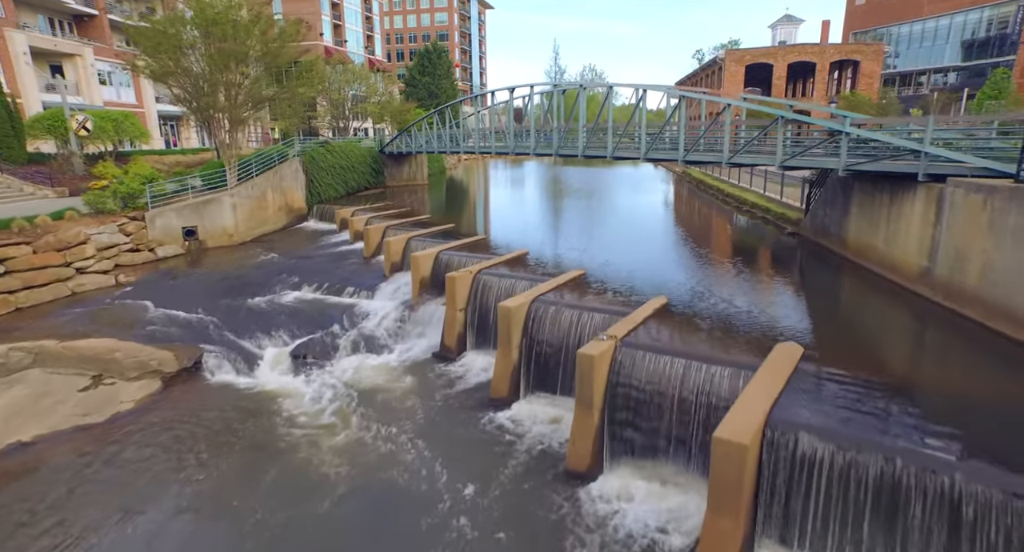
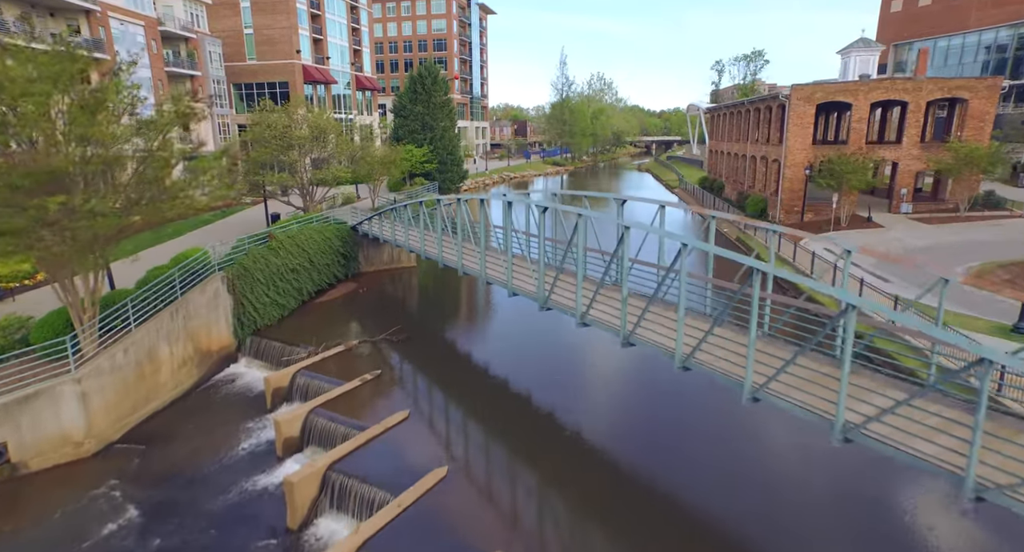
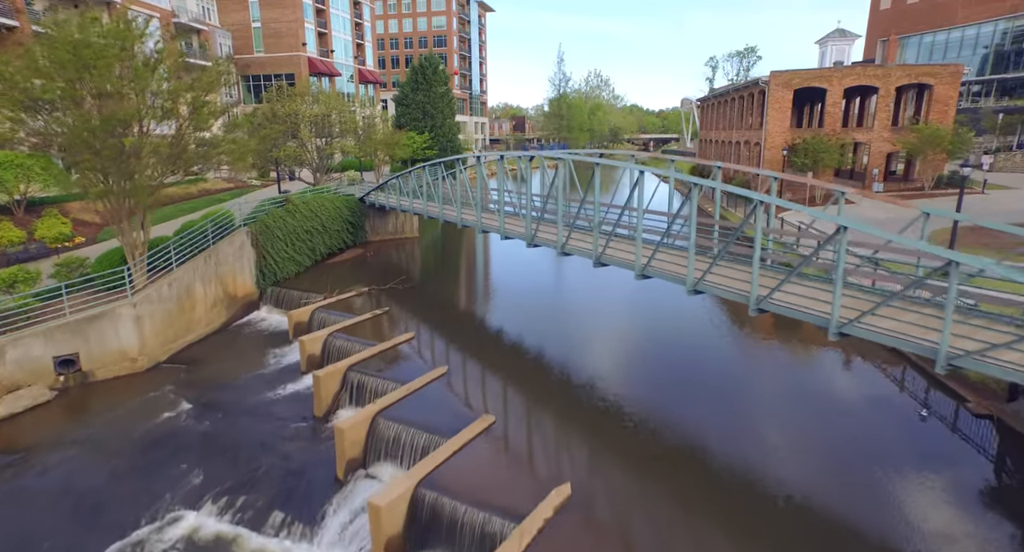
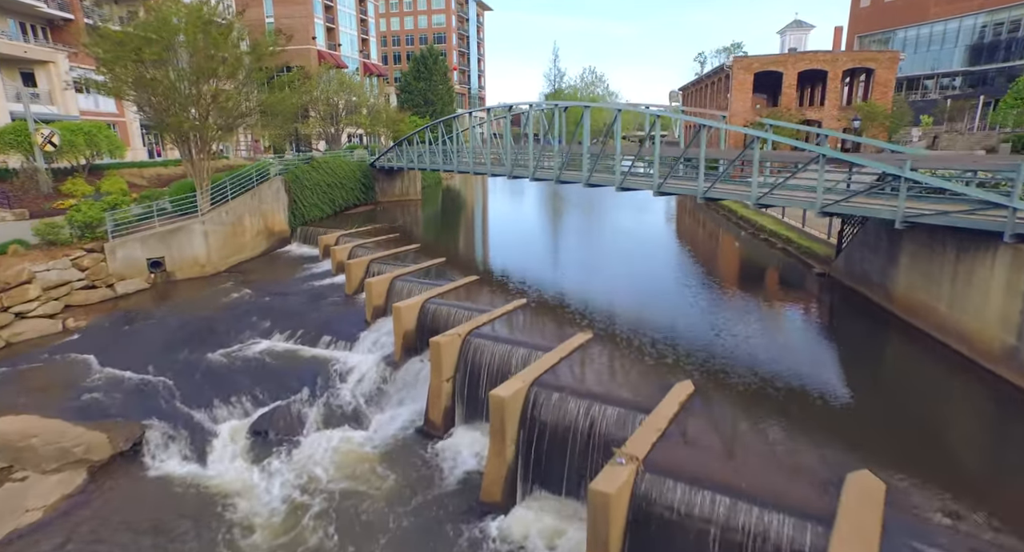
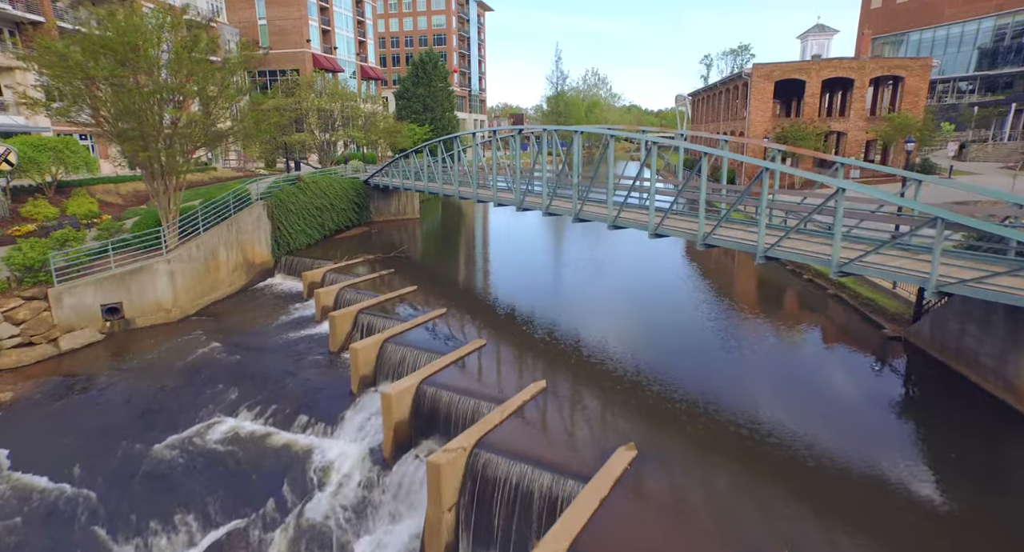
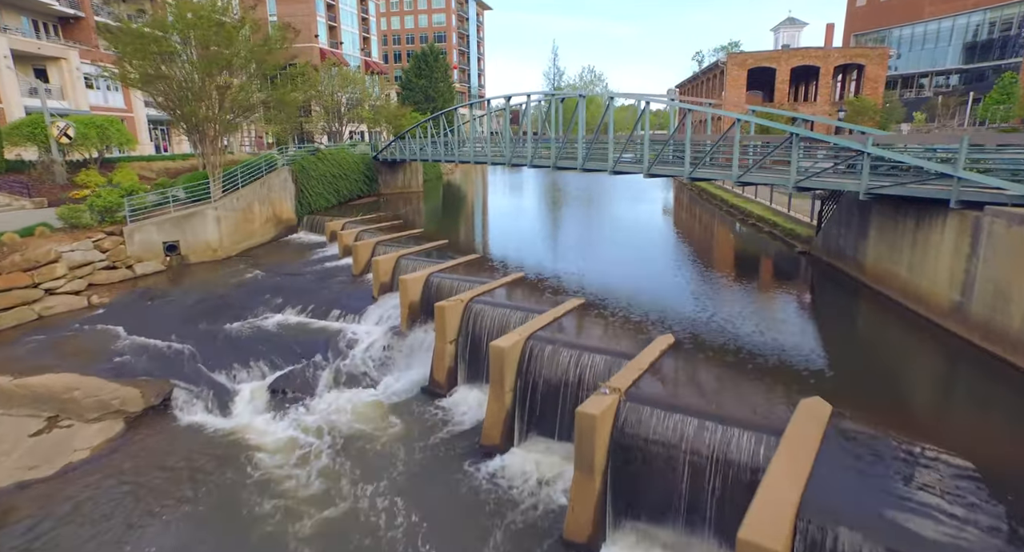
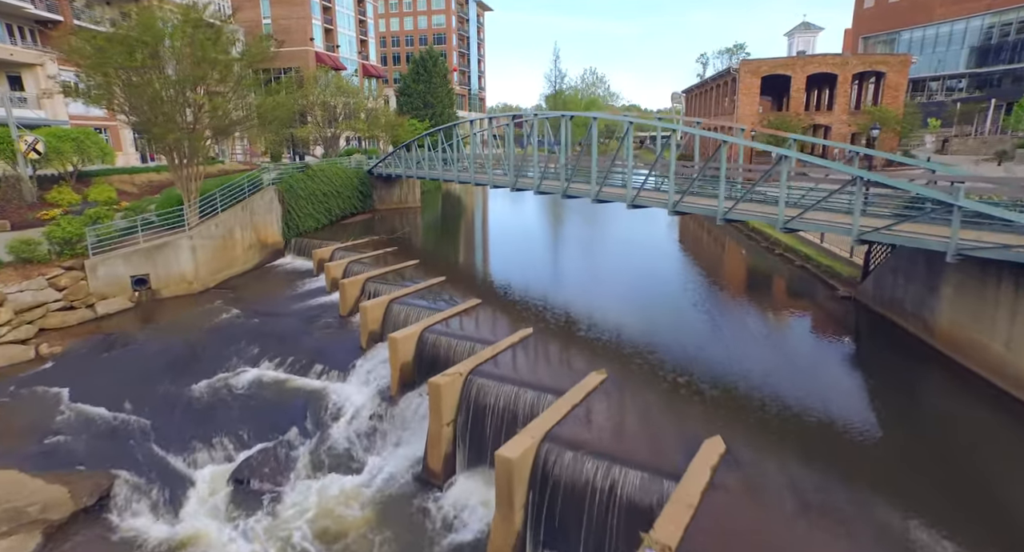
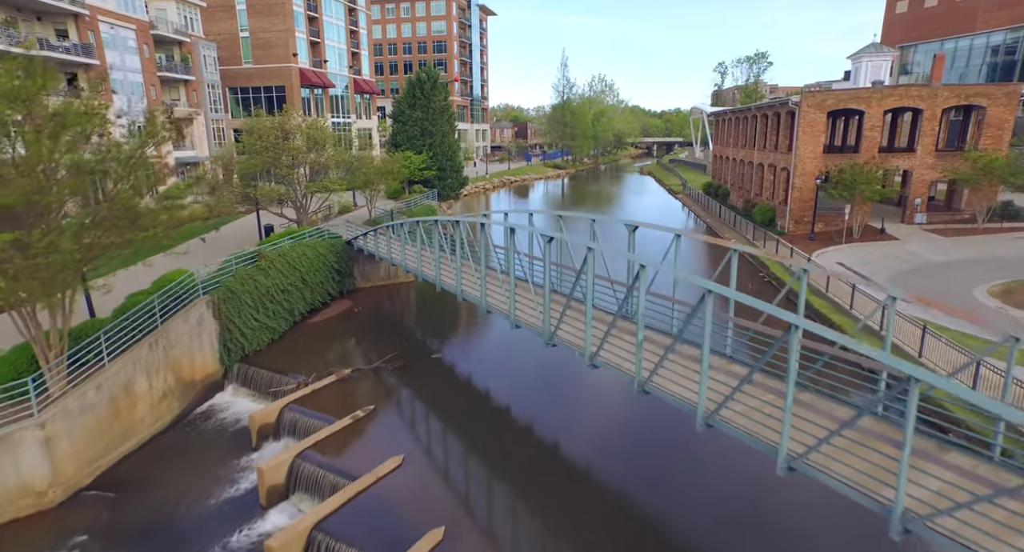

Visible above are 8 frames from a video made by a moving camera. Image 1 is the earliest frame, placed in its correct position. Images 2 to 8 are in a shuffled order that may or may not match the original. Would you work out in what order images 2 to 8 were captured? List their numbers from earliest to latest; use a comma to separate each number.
6, 4, 7, 5, 3, 2, 8
